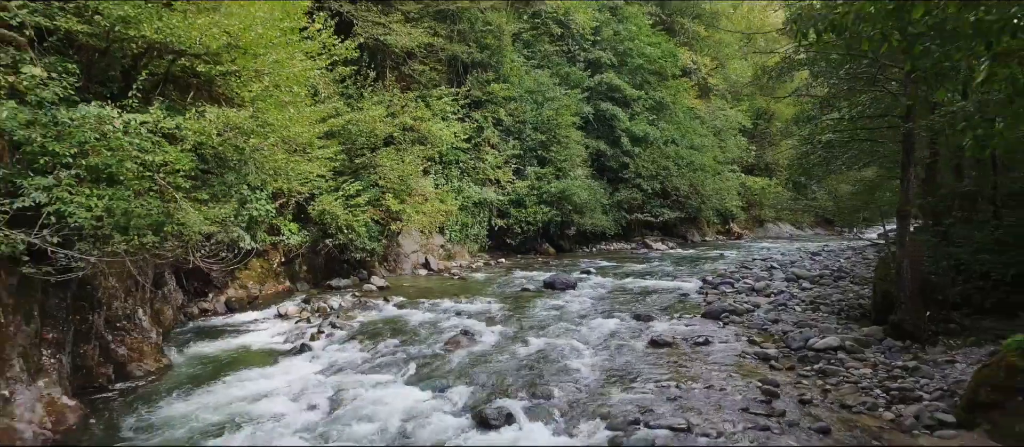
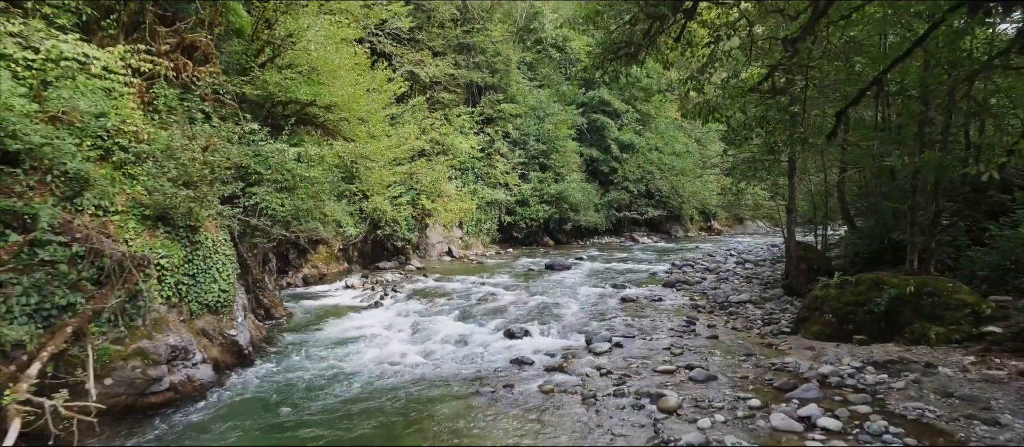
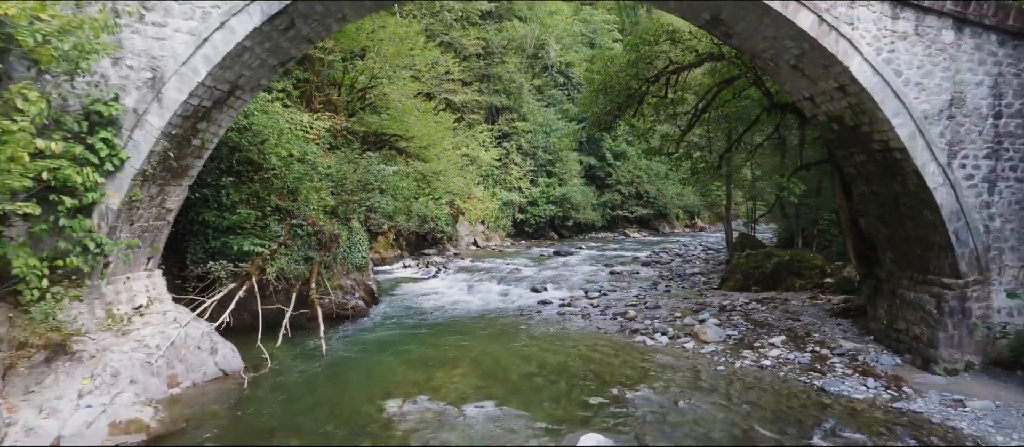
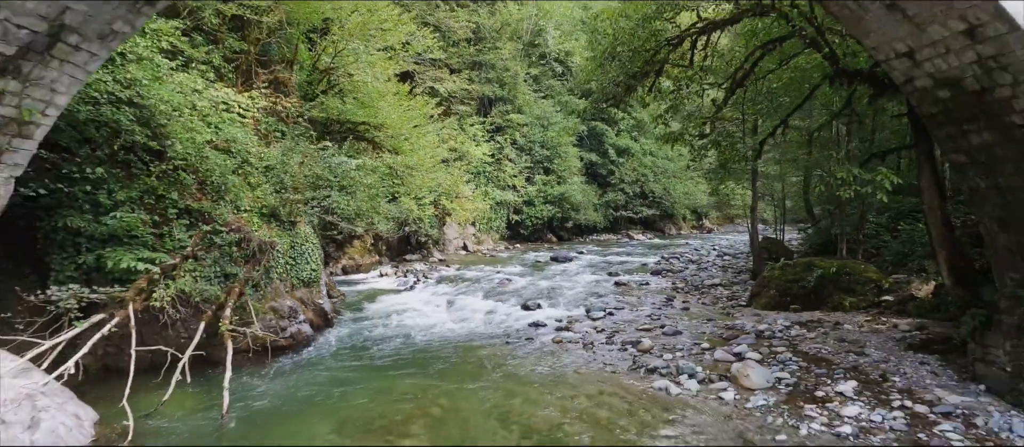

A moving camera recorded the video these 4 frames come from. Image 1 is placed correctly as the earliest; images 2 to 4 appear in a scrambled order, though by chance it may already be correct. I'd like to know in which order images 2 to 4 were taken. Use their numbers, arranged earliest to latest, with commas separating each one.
2, 4, 3
